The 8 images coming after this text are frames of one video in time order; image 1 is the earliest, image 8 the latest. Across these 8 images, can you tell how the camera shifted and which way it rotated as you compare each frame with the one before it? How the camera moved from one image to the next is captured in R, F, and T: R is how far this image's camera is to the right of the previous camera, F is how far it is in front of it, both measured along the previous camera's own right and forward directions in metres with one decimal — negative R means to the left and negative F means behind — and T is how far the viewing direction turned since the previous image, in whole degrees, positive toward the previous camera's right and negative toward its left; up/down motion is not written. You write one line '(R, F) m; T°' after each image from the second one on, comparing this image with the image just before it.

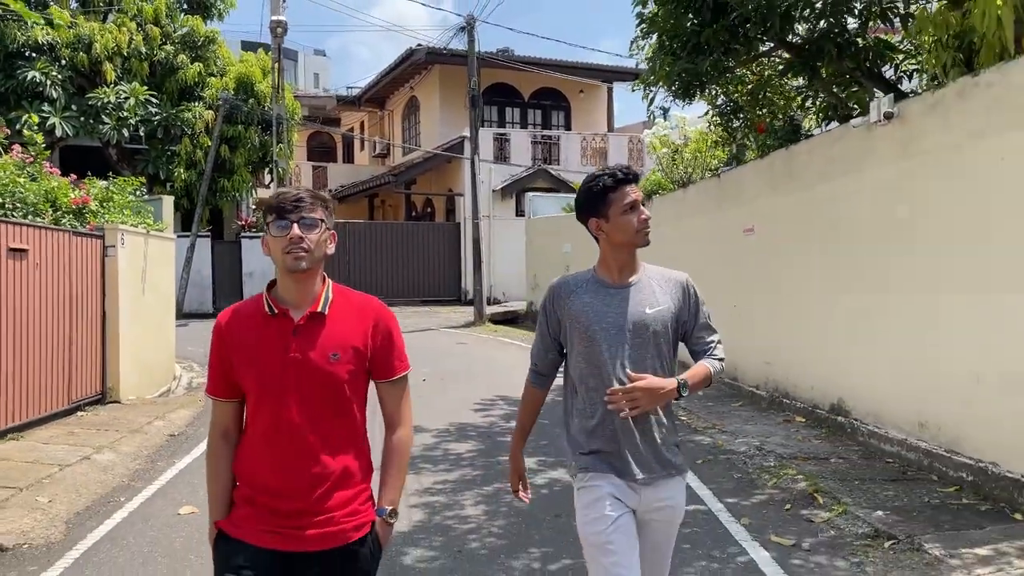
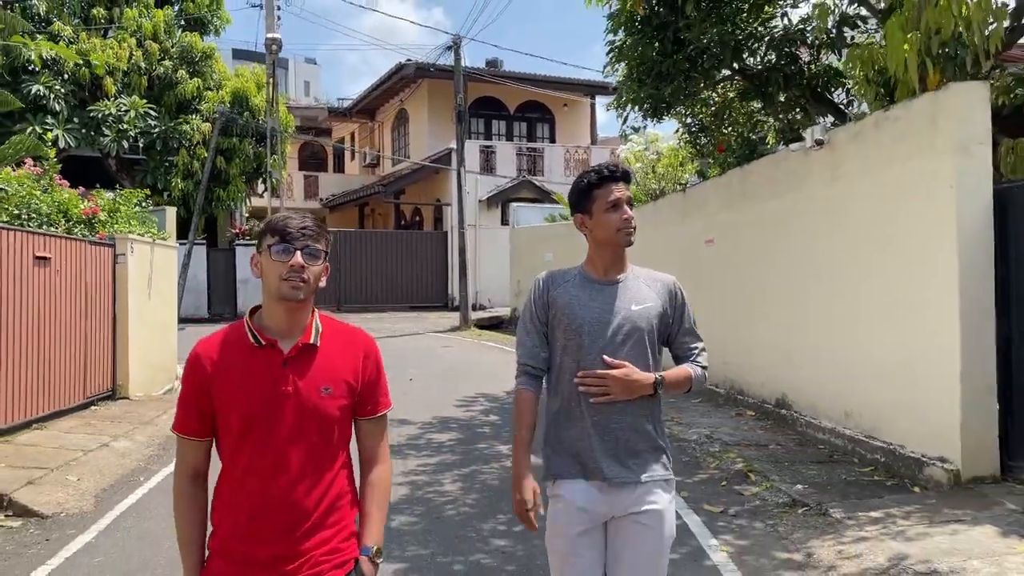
(+0.1, -0.9) m; +1°
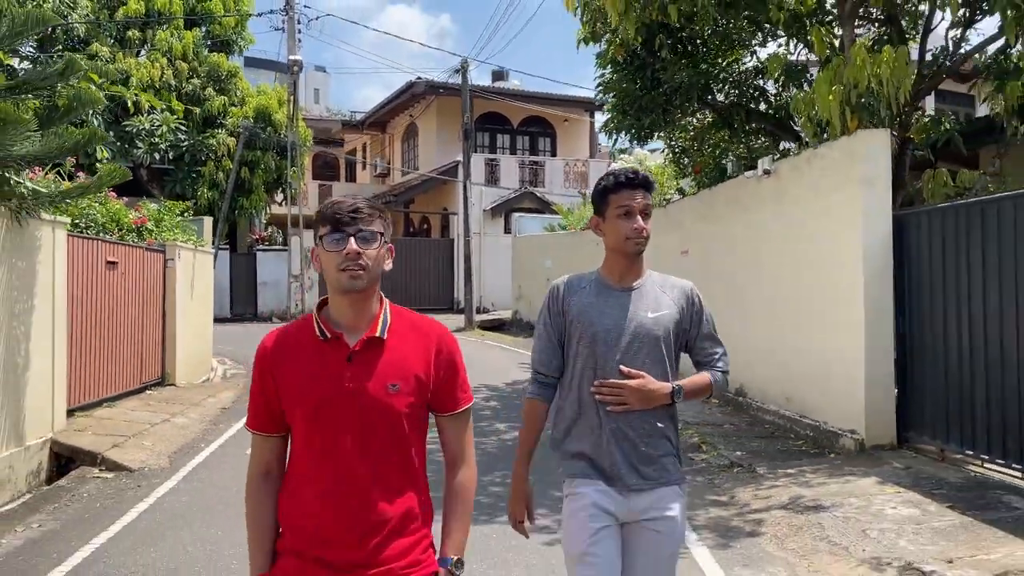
(+0.1, -1.5) m; 0°
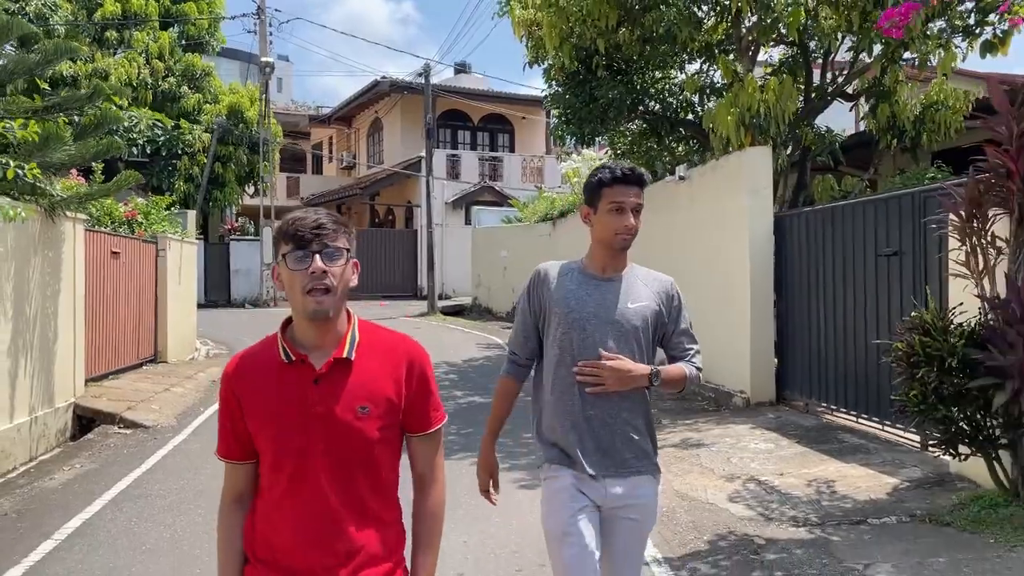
(+0.1, -1.6) m; +2°
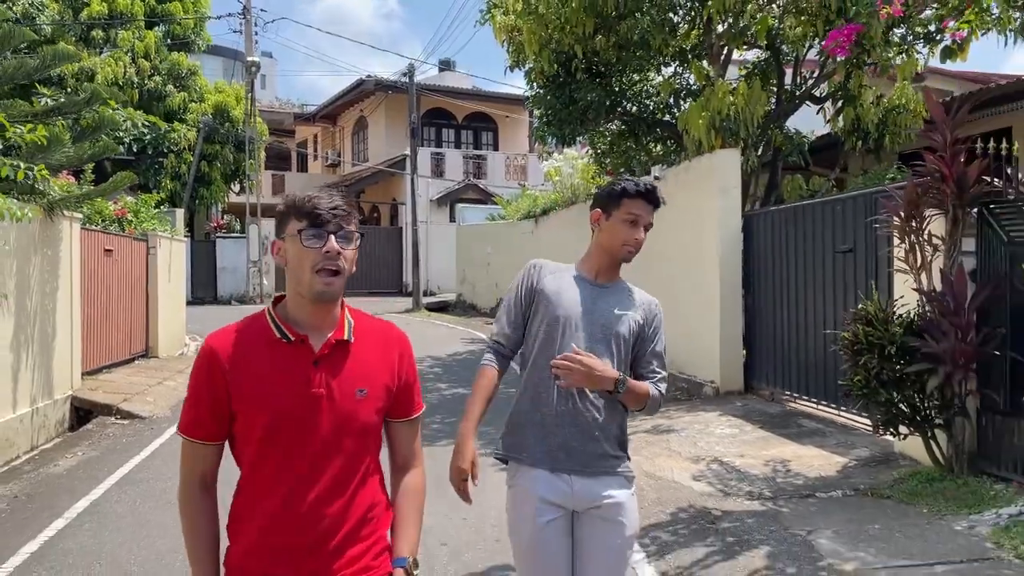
(0.0, -0.4) m; +1°
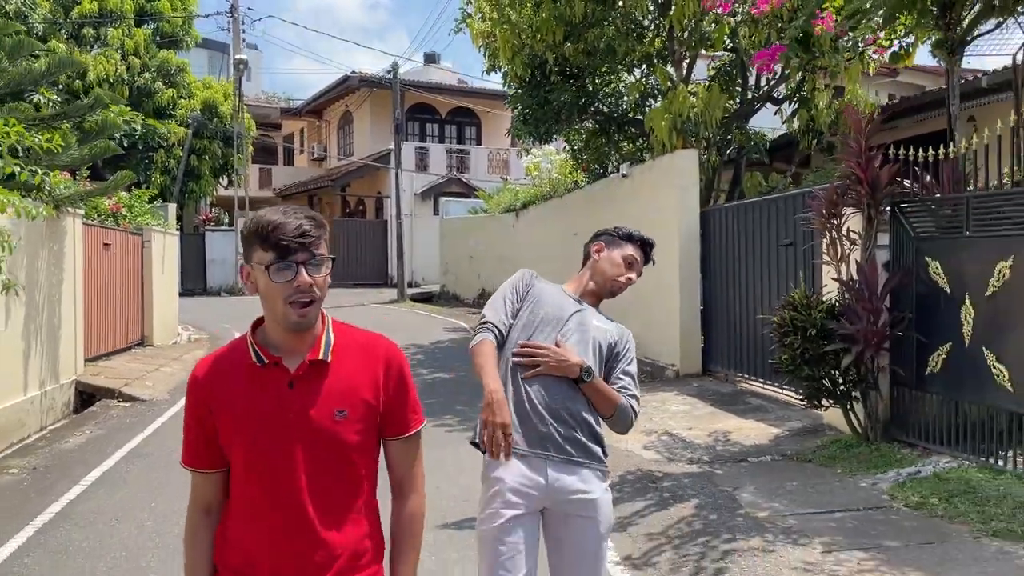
(+0.1, -0.7) m; +1°
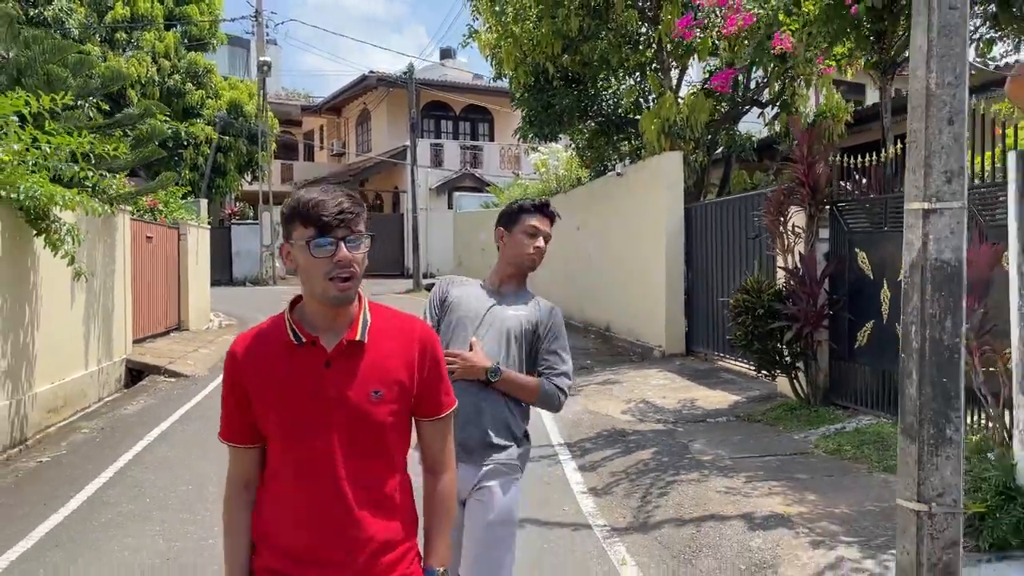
(+0.2, -1.2) m; -1°
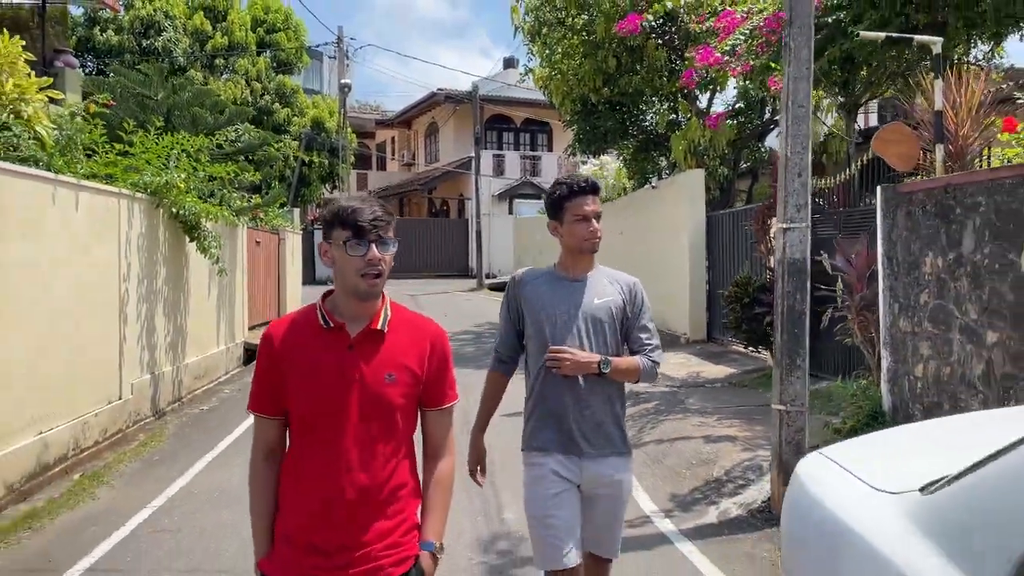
(+0.3, -2.3) m; -4°
